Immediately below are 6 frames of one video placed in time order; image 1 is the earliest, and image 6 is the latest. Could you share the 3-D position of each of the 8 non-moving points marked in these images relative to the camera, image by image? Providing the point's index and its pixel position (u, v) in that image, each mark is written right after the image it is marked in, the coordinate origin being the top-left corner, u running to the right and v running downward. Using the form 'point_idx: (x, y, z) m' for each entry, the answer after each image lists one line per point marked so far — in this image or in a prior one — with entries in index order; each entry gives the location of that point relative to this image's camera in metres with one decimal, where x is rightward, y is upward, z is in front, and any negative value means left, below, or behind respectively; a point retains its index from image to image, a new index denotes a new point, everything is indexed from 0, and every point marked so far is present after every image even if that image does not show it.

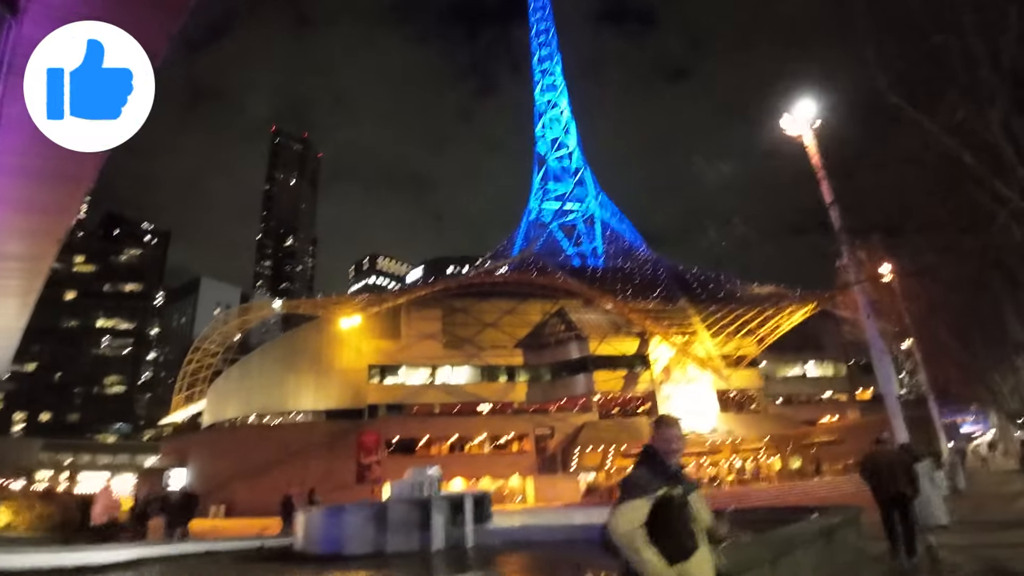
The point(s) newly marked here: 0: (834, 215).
0: (+9.3, +2.0, +18.9) m
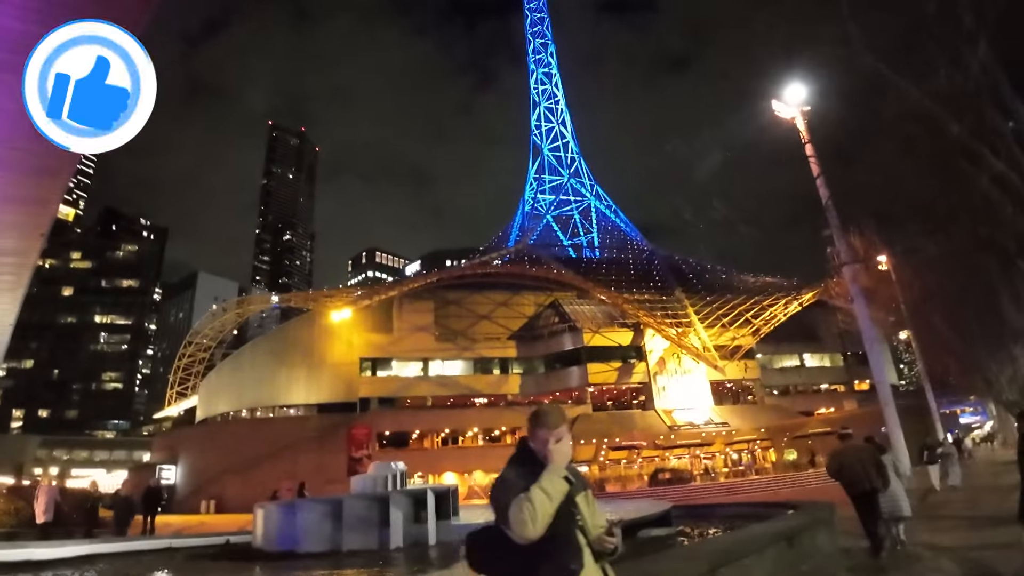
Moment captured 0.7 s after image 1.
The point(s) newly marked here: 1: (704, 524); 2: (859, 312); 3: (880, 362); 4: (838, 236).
0: (+8.8, +2.3, +18.4) m
1: (+2.8, -3.6, +9.8) m
2: (+10.3, -0.8, +19.6) m
3: (+11.1, -2.2, +19.8) m
4: (+9.4, +1.5, +19.3) m
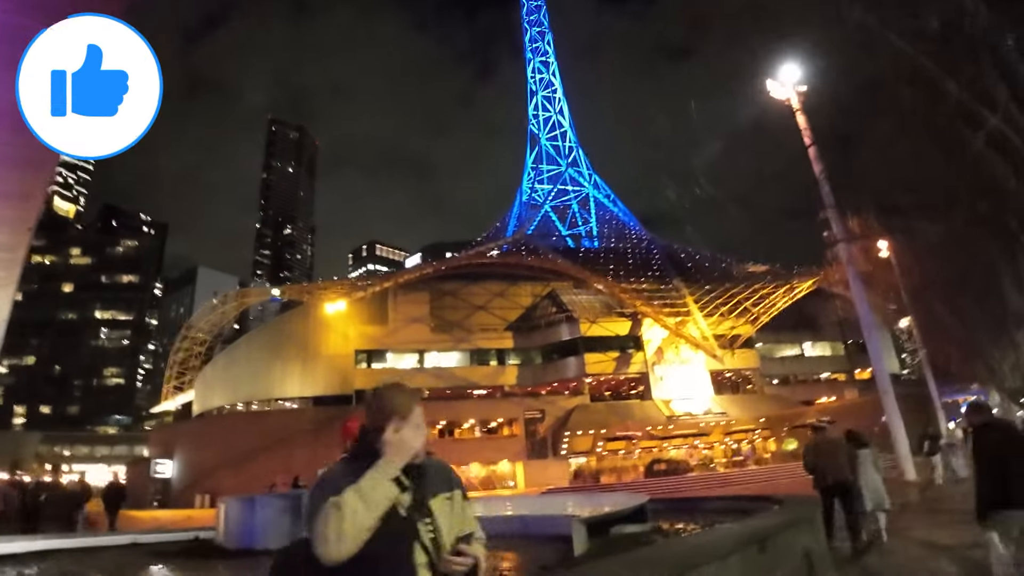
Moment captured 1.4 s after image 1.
0: (+8.4, +2.8, +17.9) m
1: (+2.5, -3.3, +9.4) m
2: (+9.9, -0.3, +19.1) m
3: (+10.7, -1.8, +19.3) m
4: (+9.0, +2.0, +18.7) m
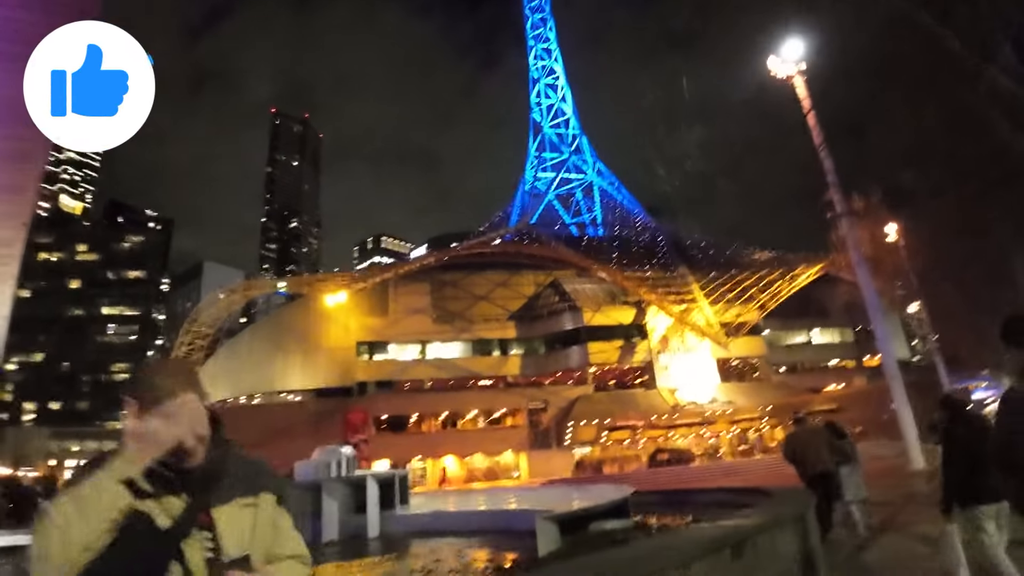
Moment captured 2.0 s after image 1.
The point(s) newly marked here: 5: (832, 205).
0: (+8.2, +3.2, +17.2) m
1: (+2.3, -3.1, +8.9) m
2: (+9.8, +0.2, +18.5) m
3: (+10.6, -1.3, +18.7) m
4: (+8.8, +2.5, +18.1) m
5: (+9.0, +2.5, +18.7) m
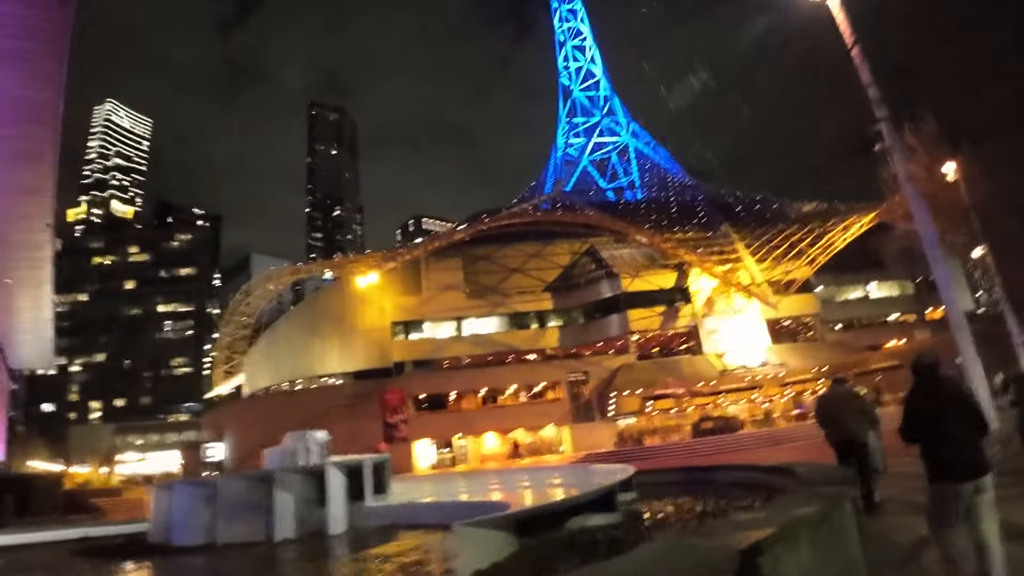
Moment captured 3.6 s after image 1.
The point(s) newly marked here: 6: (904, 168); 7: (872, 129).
0: (+8.3, +4.6, +15.2) m
1: (+2.2, -2.3, +7.5) m
2: (+10.2, +1.7, +16.4) m
3: (+11.1, +0.3, +16.6) m
4: (+9.1, +3.9, +16.0) m
5: (+9.3, +4.0, +16.7) m
6: (+9.6, +2.9, +16.1) m
7: (+9.0, +3.9, +16.4) m
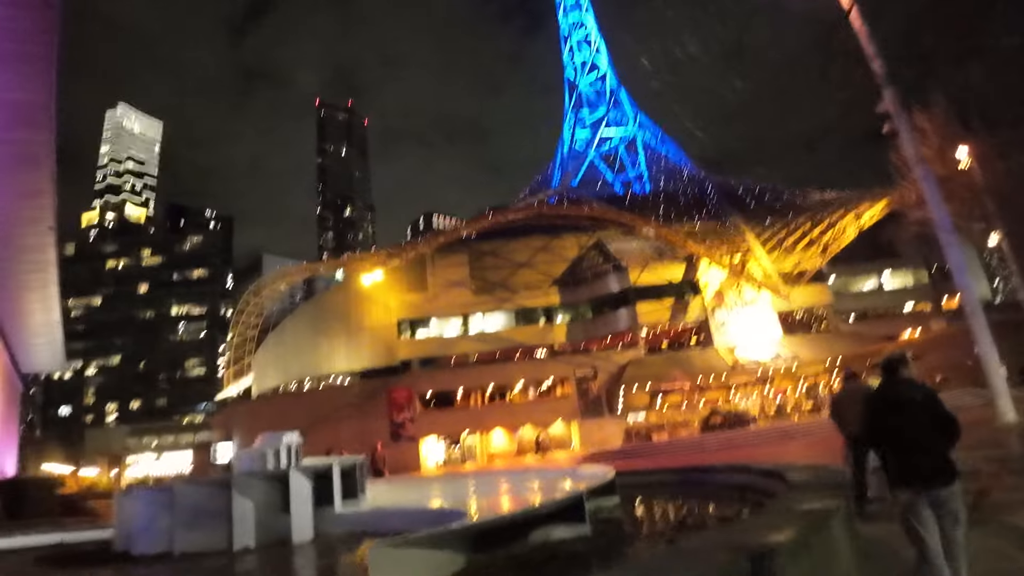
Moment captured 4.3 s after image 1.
0: (+8.1, +4.9, +14.5) m
1: (+2.0, -2.2, +7.0) m
2: (+10.1, +2.0, +15.7) m
3: (+11.0, +0.6, +15.9) m
4: (+8.9, +4.2, +15.4) m
5: (+9.1, +4.3, +16.0) m
6: (+9.5, +3.3, +15.5) m
7: (+8.9, +4.3, +15.8) m
